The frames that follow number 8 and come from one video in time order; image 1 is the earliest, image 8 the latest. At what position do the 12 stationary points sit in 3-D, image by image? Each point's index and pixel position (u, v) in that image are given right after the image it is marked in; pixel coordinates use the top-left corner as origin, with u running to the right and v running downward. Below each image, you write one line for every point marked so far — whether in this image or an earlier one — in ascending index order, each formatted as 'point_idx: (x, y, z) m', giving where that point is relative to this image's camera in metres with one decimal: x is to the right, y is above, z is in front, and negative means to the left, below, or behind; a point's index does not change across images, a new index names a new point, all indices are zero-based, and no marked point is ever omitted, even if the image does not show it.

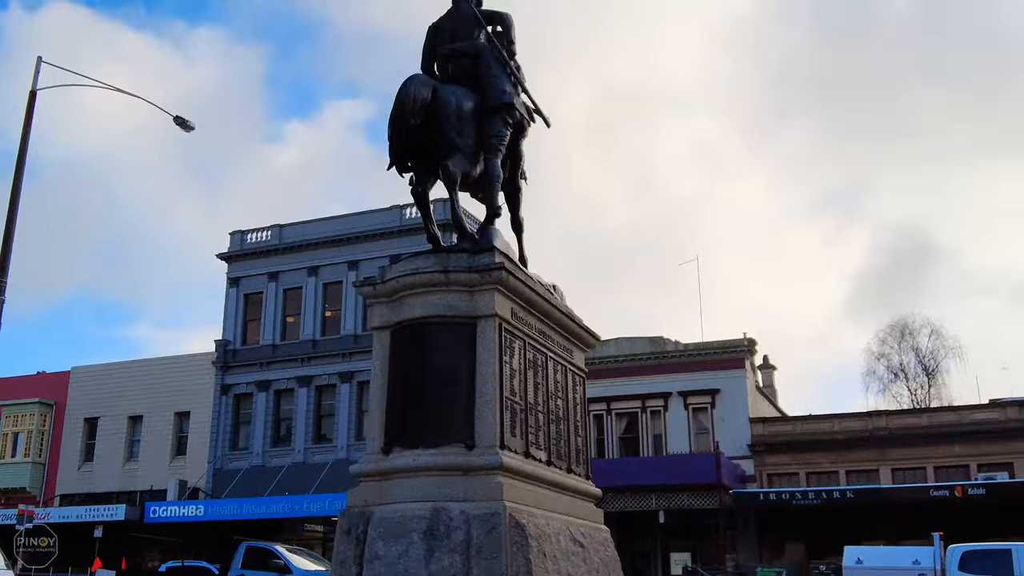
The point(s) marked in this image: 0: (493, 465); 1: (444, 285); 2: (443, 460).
0: (-0.1, -1.1, +6.8) m
1: (-0.4, 0.0, +7.3) m
2: (-0.4, -1.1, +6.9) m
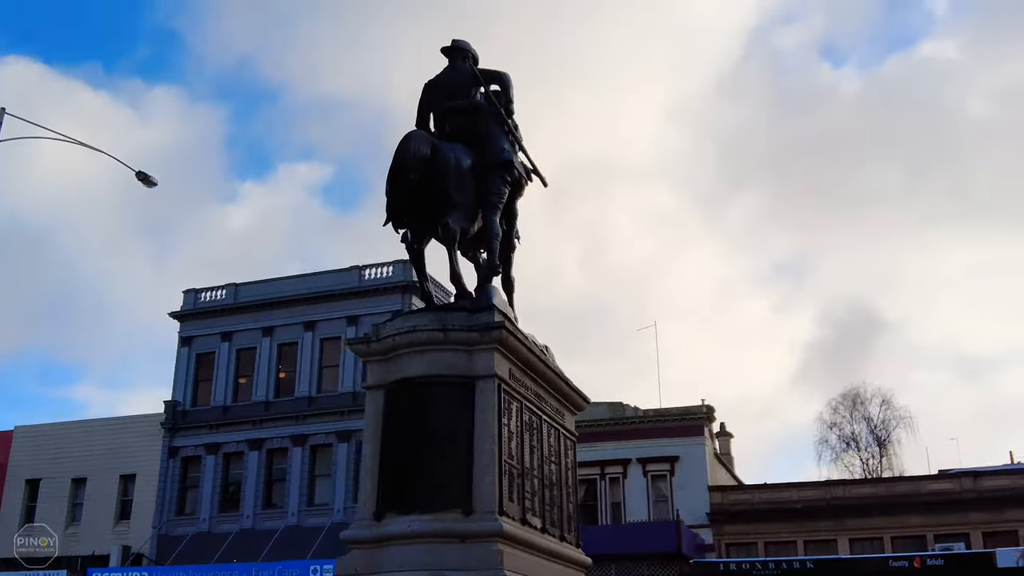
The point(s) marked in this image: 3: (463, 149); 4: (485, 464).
0: (-0.1, -1.5, +6.6) m
1: (-0.4, -0.4, +7.2) m
2: (-0.4, -1.4, +6.6) m
3: (-0.3, +1.0, +7.8) m
4: (-0.2, -1.1, +6.8) m
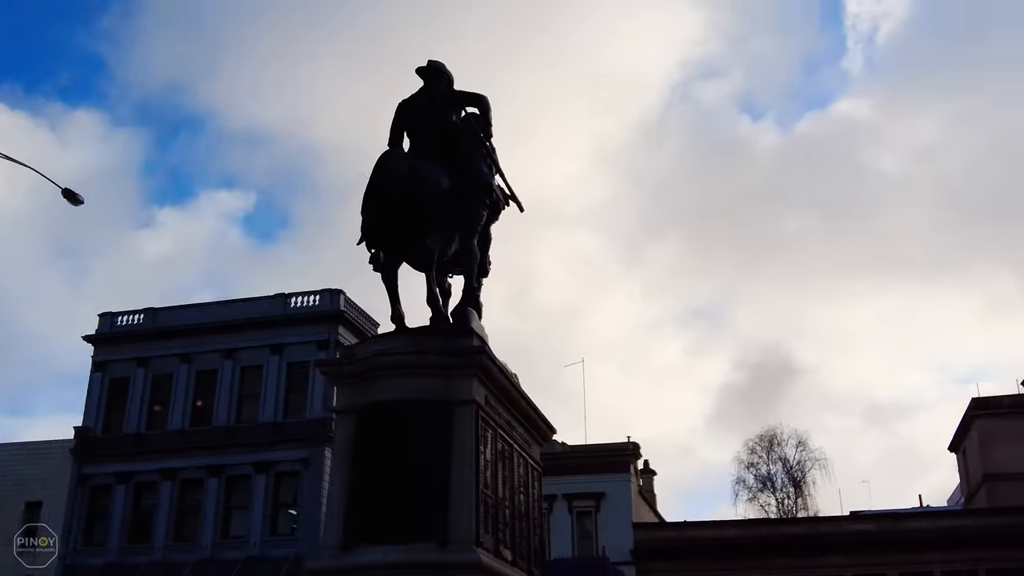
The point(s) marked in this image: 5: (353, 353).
0: (-0.2, -1.6, +6.4) m
1: (-0.6, -0.5, +6.9) m
2: (-0.6, -1.5, +6.4) m
3: (-0.5, +0.8, +7.7) m
4: (-0.3, -1.2, +6.6) m
5: (-1.0, -0.4, +7.2) m
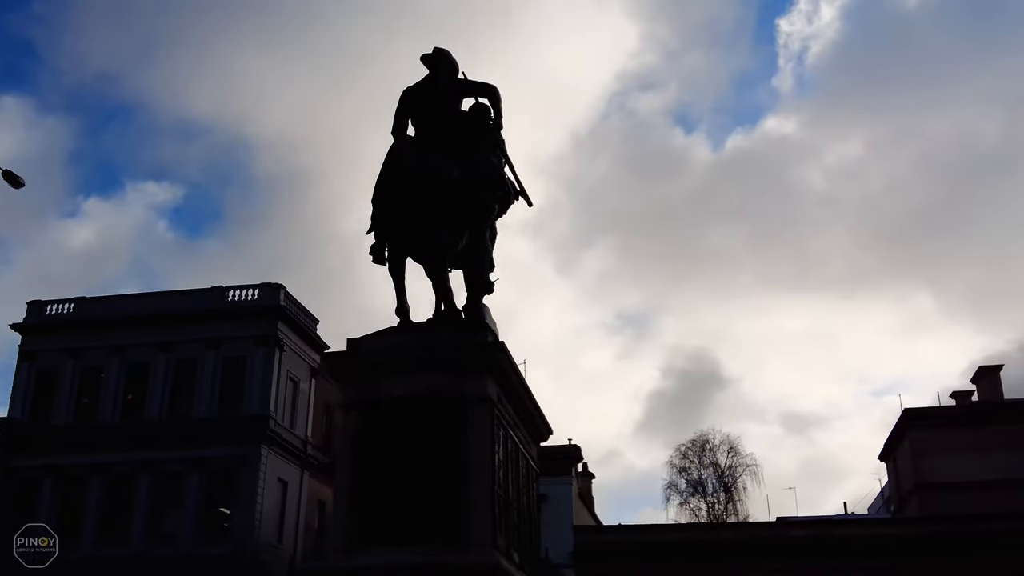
0: (-0.1, -1.5, +6.1) m
1: (-0.5, -0.5, +6.7) m
2: (-0.5, -1.5, +6.2) m
3: (-0.4, +0.9, +7.4) m
4: (-0.2, -1.2, +6.4) m
5: (-0.9, -0.4, +6.9) m
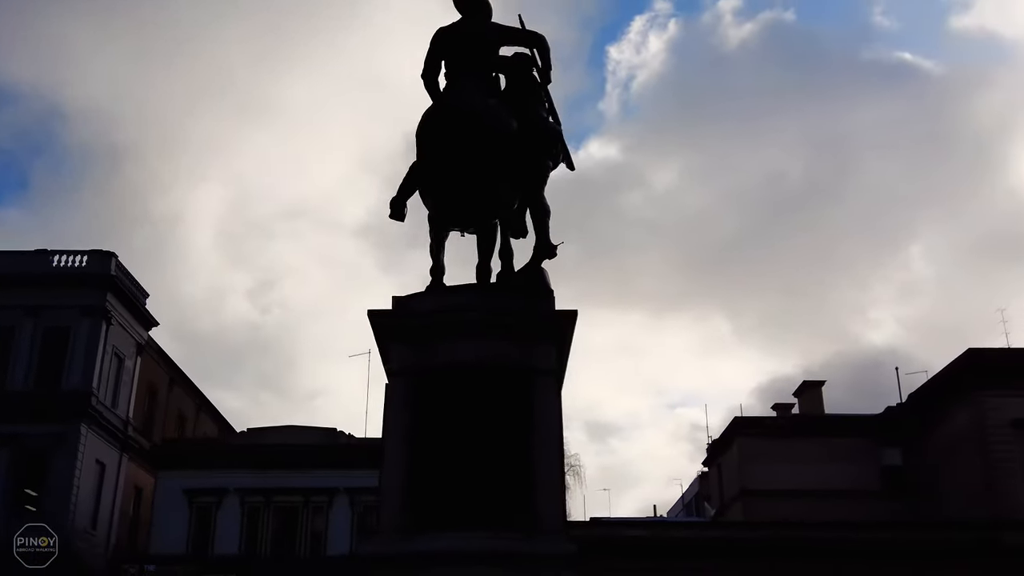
0: (+0.3, -1.3, +5.5) m
1: (-0.1, -0.2, +6.0) m
2: (-0.1, -1.3, +5.5) m
3: (0.0, +1.1, +6.8) m
4: (+0.2, -1.0, +5.8) m
5: (-0.6, -0.1, +6.2) m
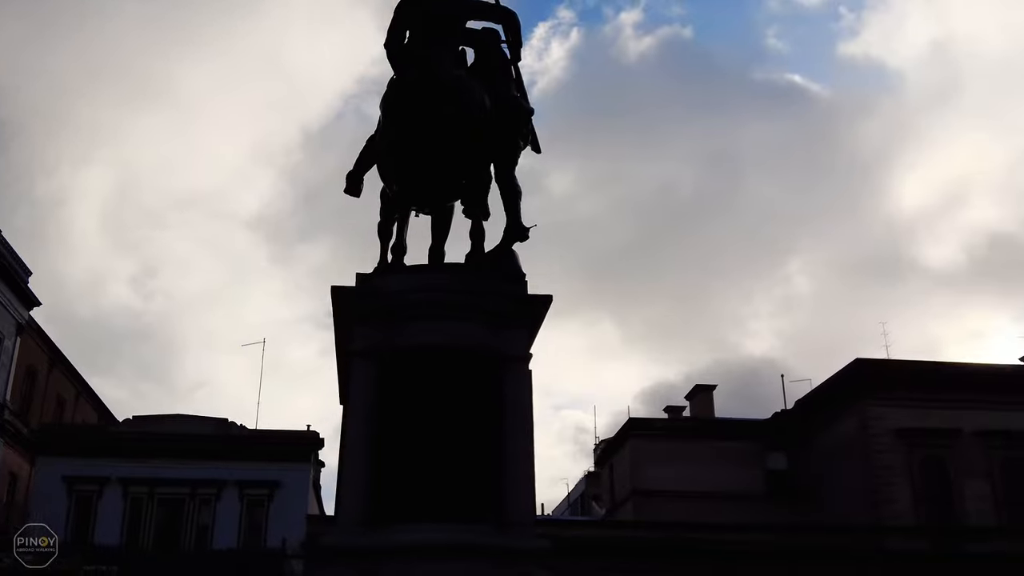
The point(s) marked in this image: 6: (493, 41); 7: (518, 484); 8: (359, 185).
0: (+0.1, -1.3, +5.3) m
1: (-0.2, -0.1, +5.7) m
2: (-0.2, -1.2, +5.2) m
3: (-0.2, +1.2, +6.5) m
4: (0.0, -0.9, +5.5) m
5: (-0.7, 0.0, +5.8) m
6: (-0.1, +1.5, +6.8) m
7: (0.0, -1.0, +5.5) m
8: (-1.0, +0.6, +7.0) m
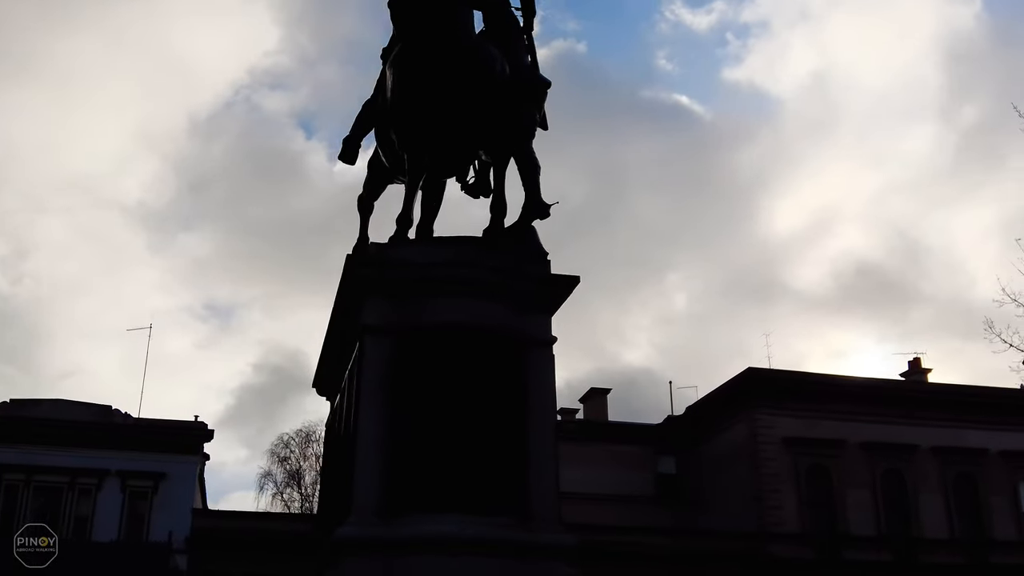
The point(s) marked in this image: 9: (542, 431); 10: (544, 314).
0: (+0.2, -1.2, +4.9) m
1: (-0.1, 0.0, +5.3) m
2: (-0.1, -1.1, +4.8) m
3: (-0.1, +1.3, +6.1) m
4: (+0.1, -0.8, +5.1) m
5: (-0.6, +0.2, +5.4) m
6: (-0.1, +1.6, +6.5) m
7: (+0.1, -0.9, +5.1) m
8: (-0.9, +0.8, +6.5) m
9: (+0.1, -0.7, +5.2) m
10: (+0.1, -0.1, +5.5) m
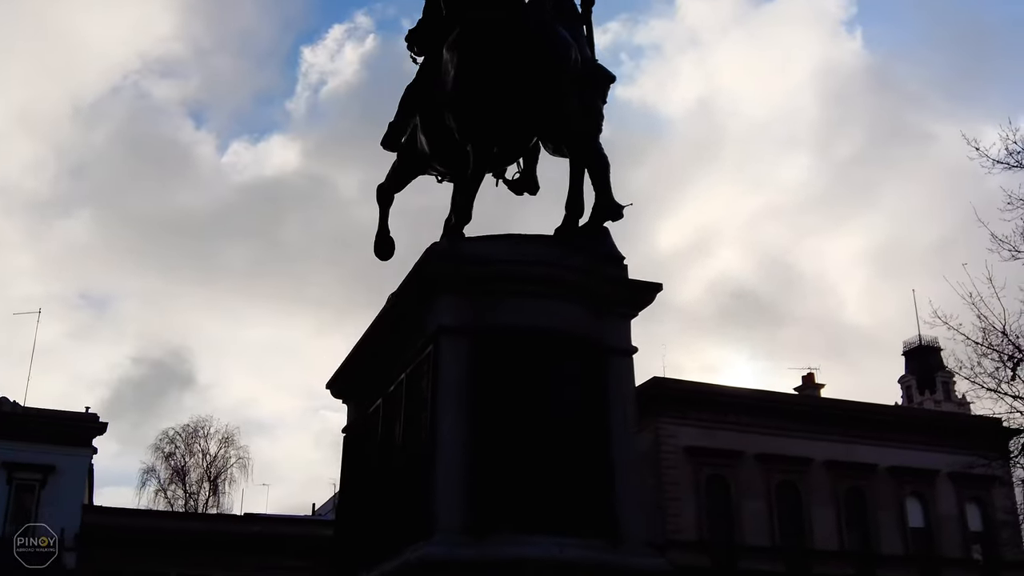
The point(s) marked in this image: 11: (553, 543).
0: (+0.6, -1.2, +4.6) m
1: (+0.3, 0.0, +5.0) m
2: (+0.3, -1.1, +4.5) m
3: (+0.2, +1.3, +5.8) m
4: (+0.5, -0.8, +4.8) m
5: (-0.2, +0.2, +5.0) m
6: (+0.3, +1.6, +6.1) m
7: (+0.5, -0.9, +4.8) m
8: (-0.6, +0.8, +6.1) m
9: (+0.5, -0.7, +4.9) m
10: (+0.5, -0.1, +5.2) m
11: (+0.1, -1.0, +4.5) m
